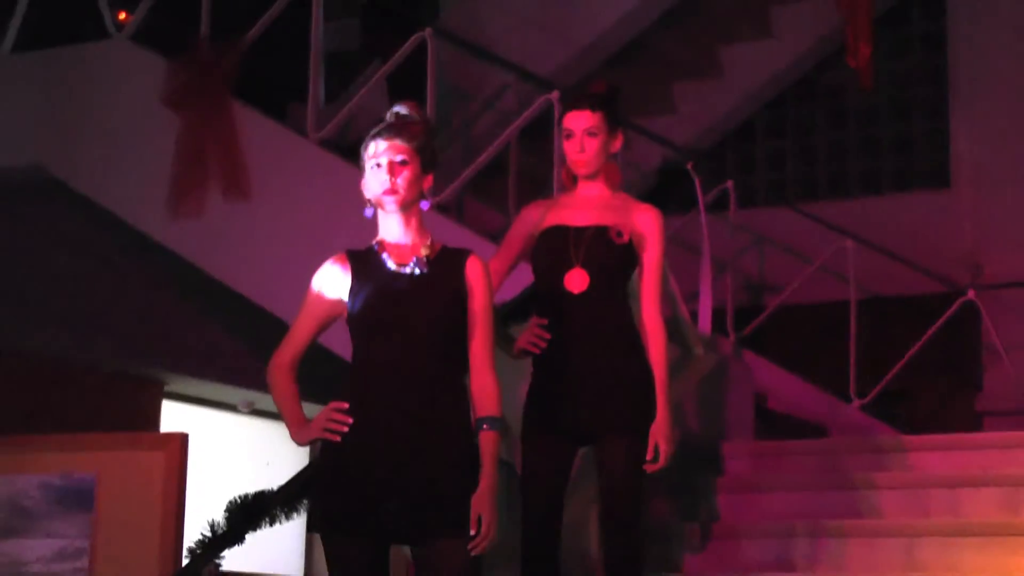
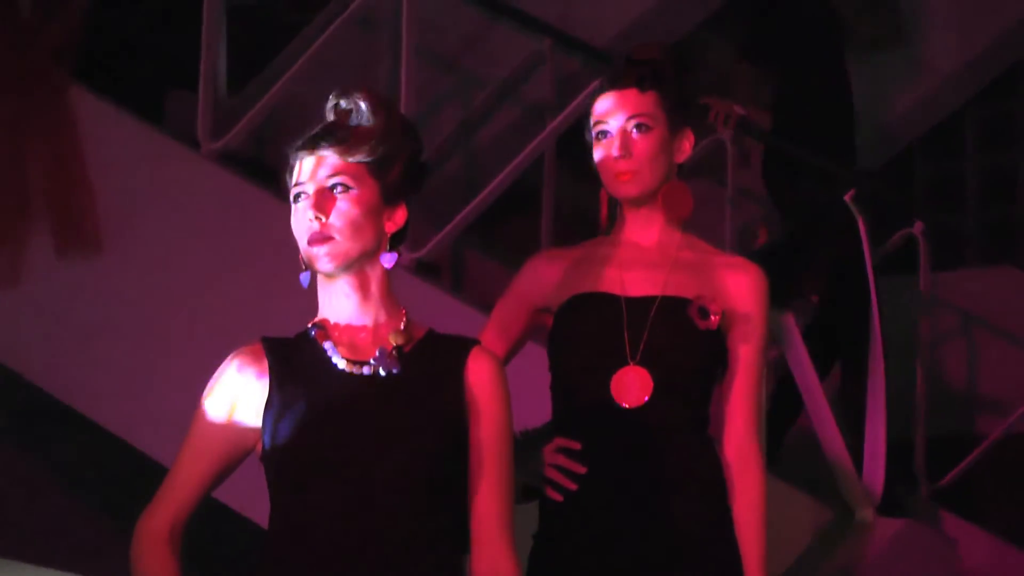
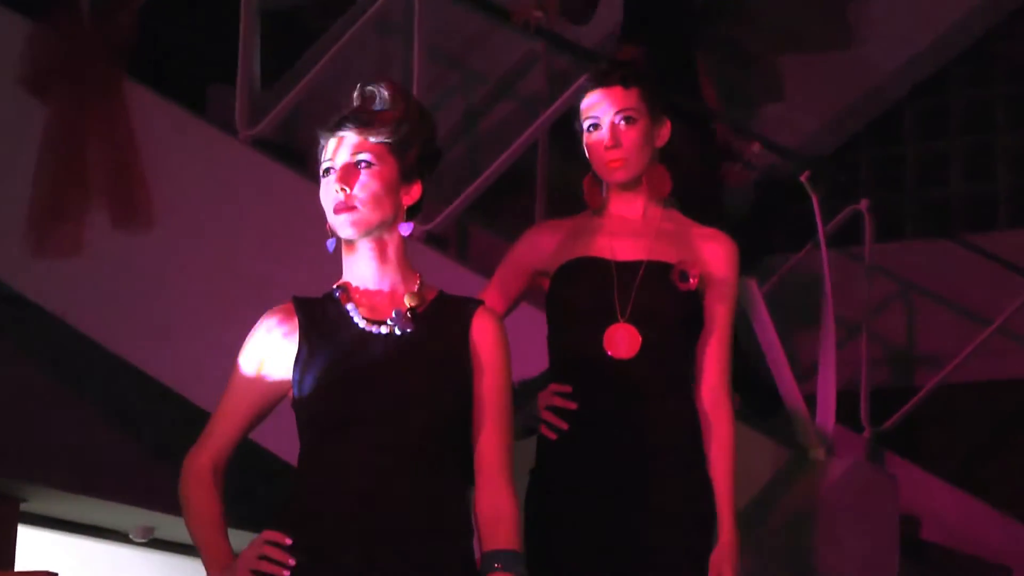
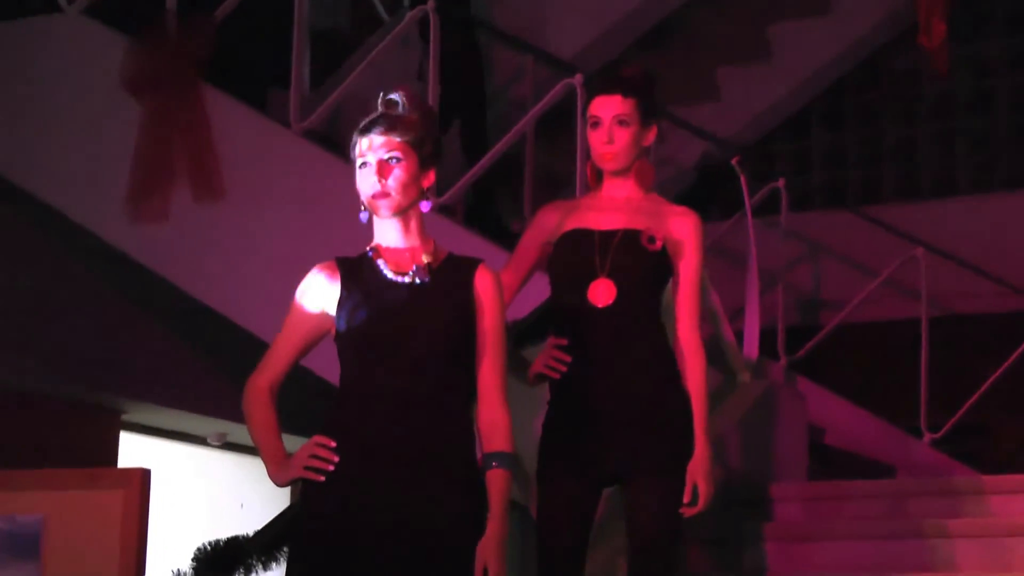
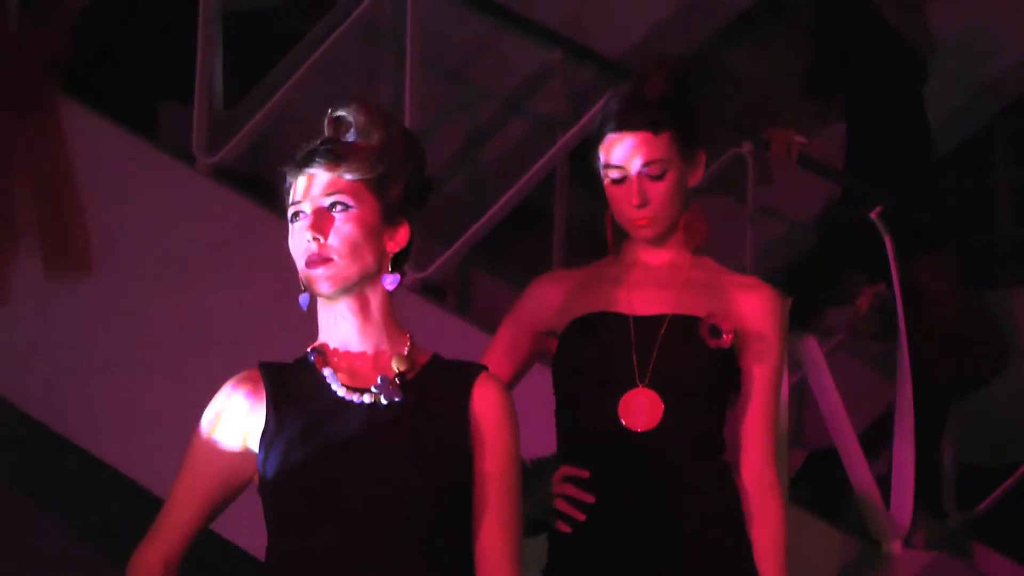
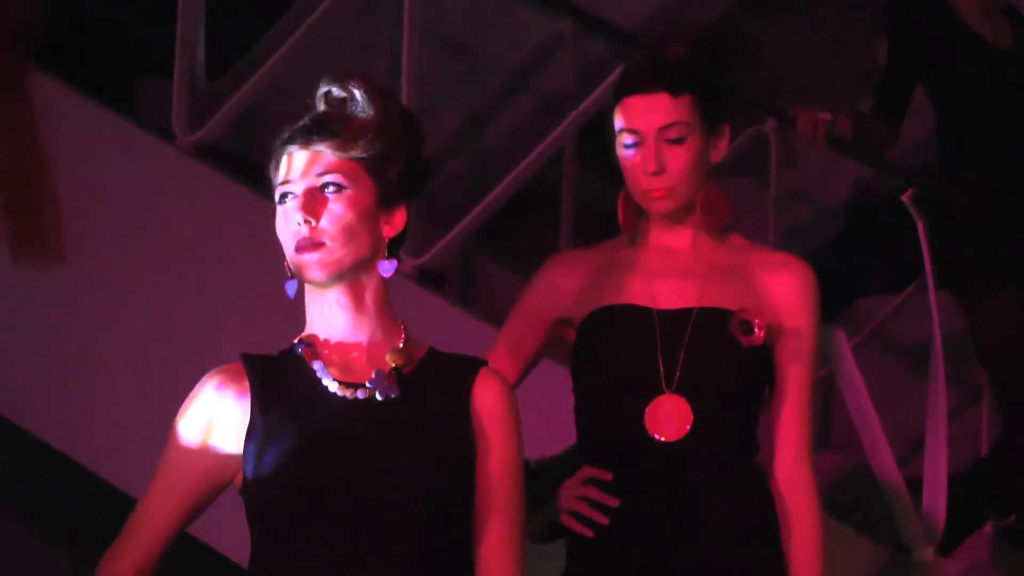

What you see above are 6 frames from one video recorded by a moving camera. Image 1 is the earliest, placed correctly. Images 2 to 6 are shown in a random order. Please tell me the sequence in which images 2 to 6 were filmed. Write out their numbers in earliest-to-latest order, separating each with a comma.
4, 3, 2, 5, 6
